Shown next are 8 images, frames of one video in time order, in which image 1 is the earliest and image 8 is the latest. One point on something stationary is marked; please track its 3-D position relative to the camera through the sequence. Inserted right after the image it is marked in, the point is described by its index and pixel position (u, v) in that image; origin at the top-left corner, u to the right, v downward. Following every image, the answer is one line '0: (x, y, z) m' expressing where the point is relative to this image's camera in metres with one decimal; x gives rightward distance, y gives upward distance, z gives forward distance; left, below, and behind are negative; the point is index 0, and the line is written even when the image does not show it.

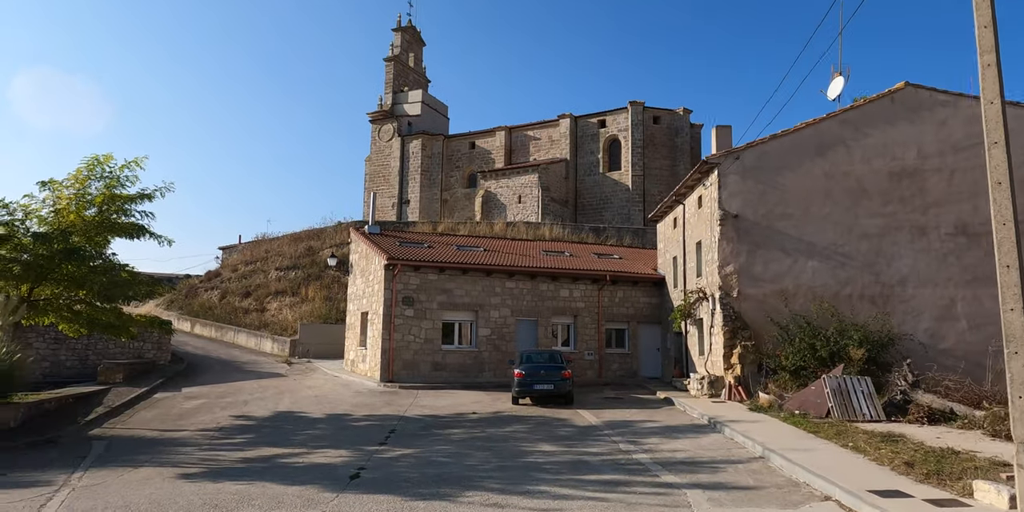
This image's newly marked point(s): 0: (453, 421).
0: (-1.2, -3.2, +13.0) m
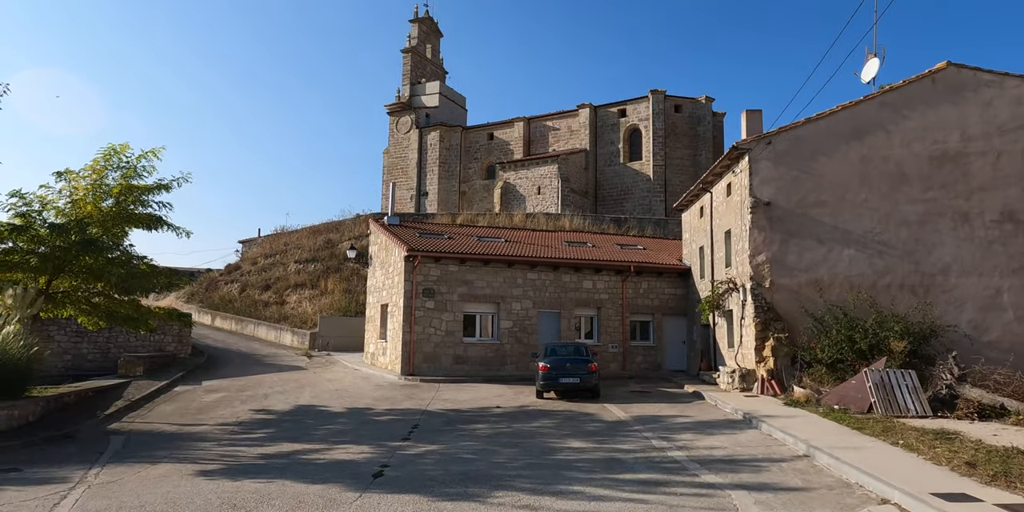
0: (-0.7, -3.0, +12.6) m
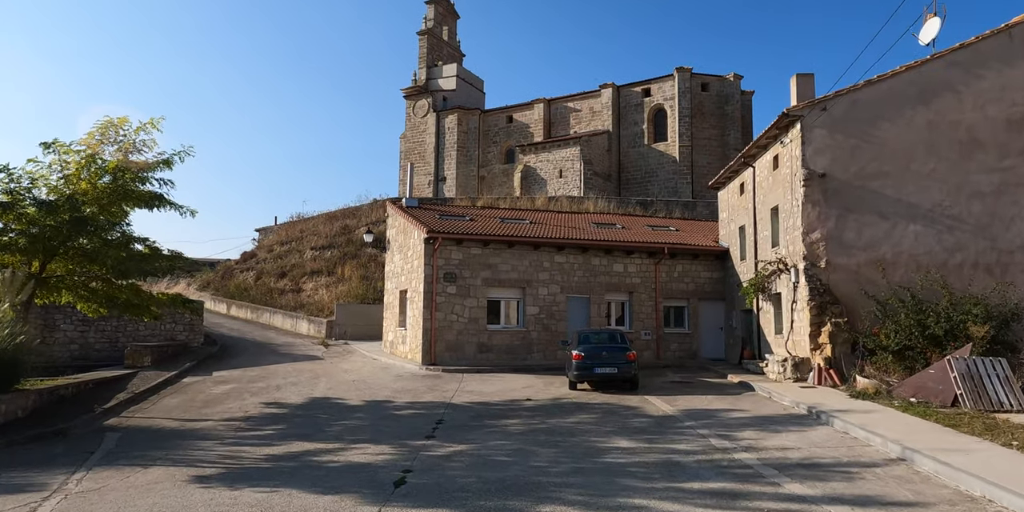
0: (-0.1, -2.6, +11.5) m
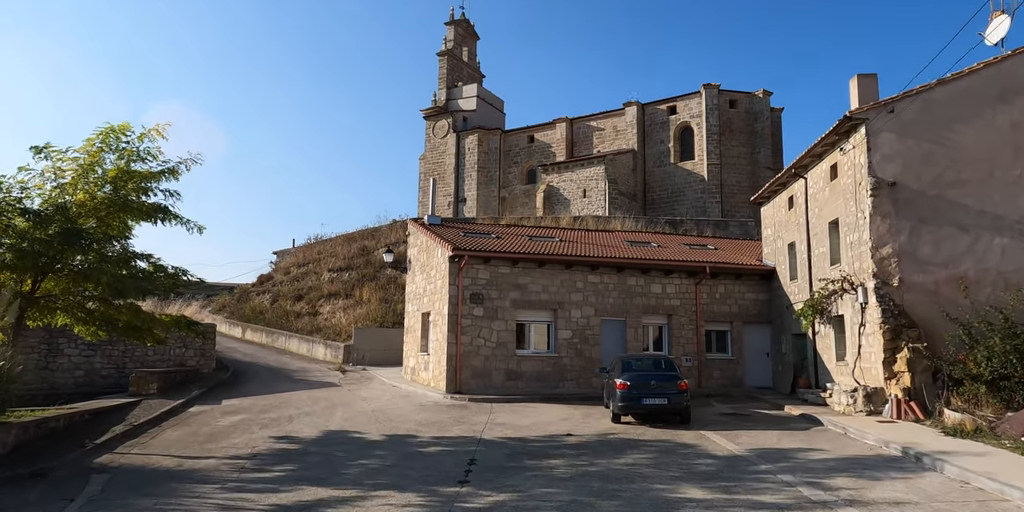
0: (+0.5, -2.9, +10.1) m
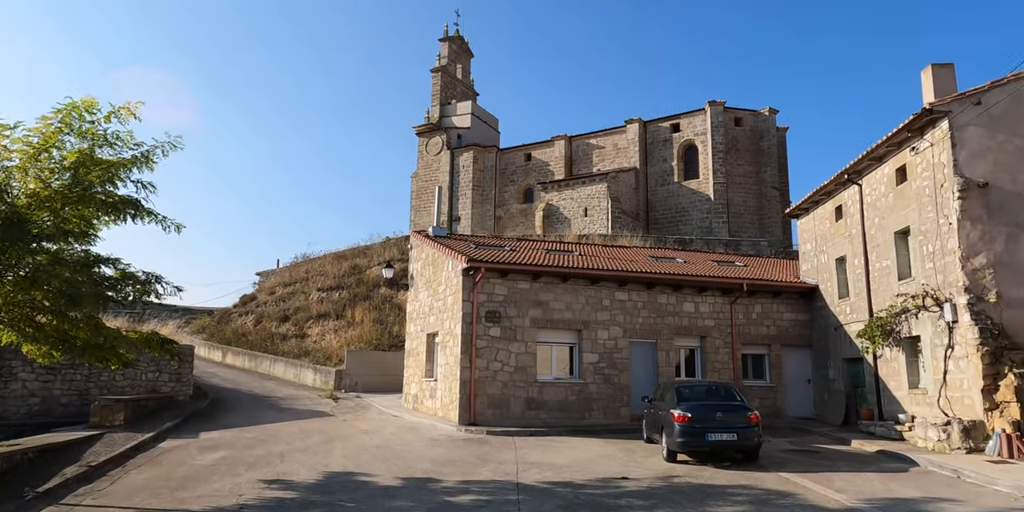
0: (+1.1, -2.9, +8.2) m
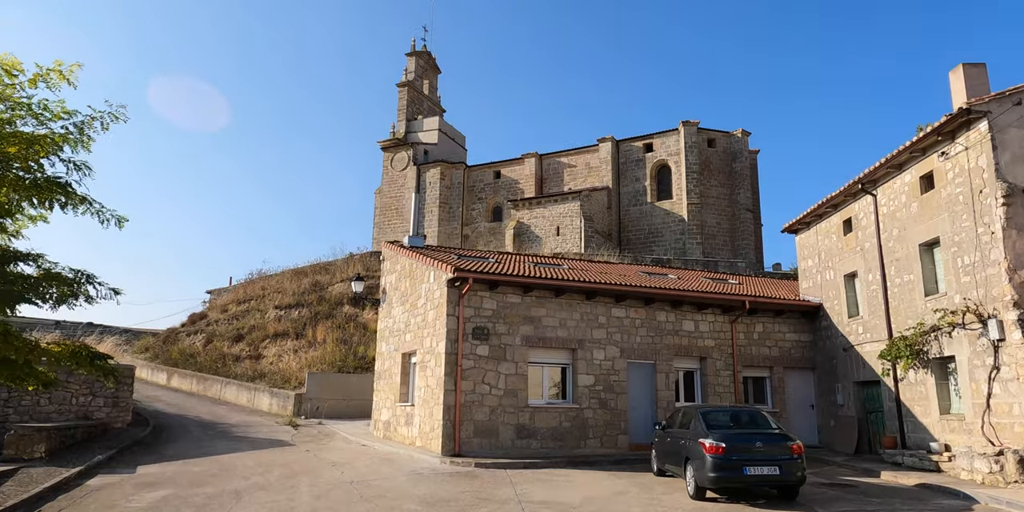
0: (+1.3, -2.9, +6.7) m
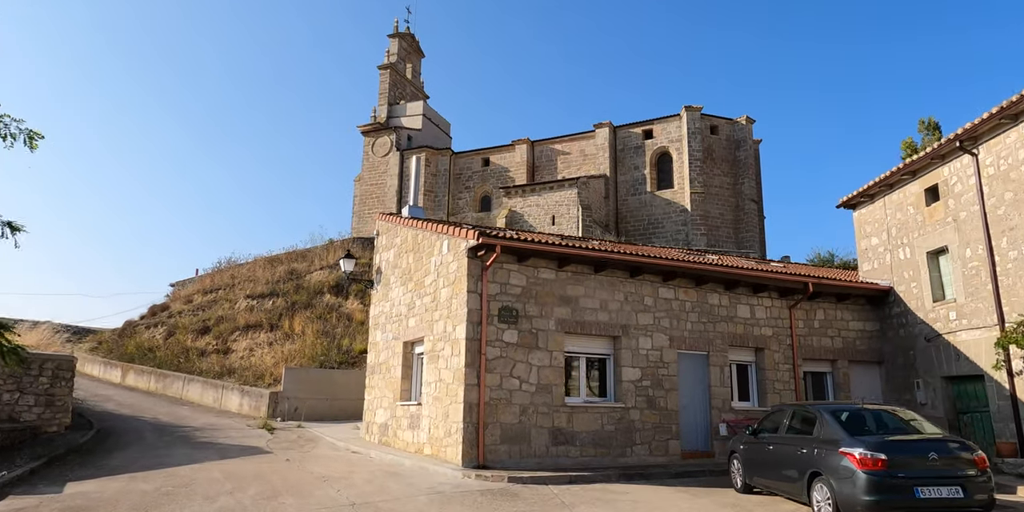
0: (+2.1, -2.3, +4.3) m
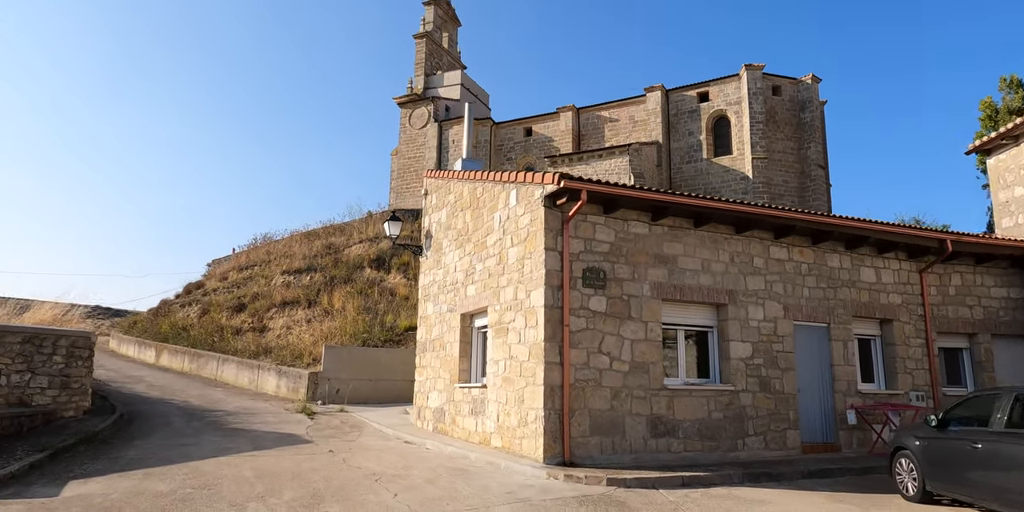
0: (+2.9, -1.8, +2.3) m
